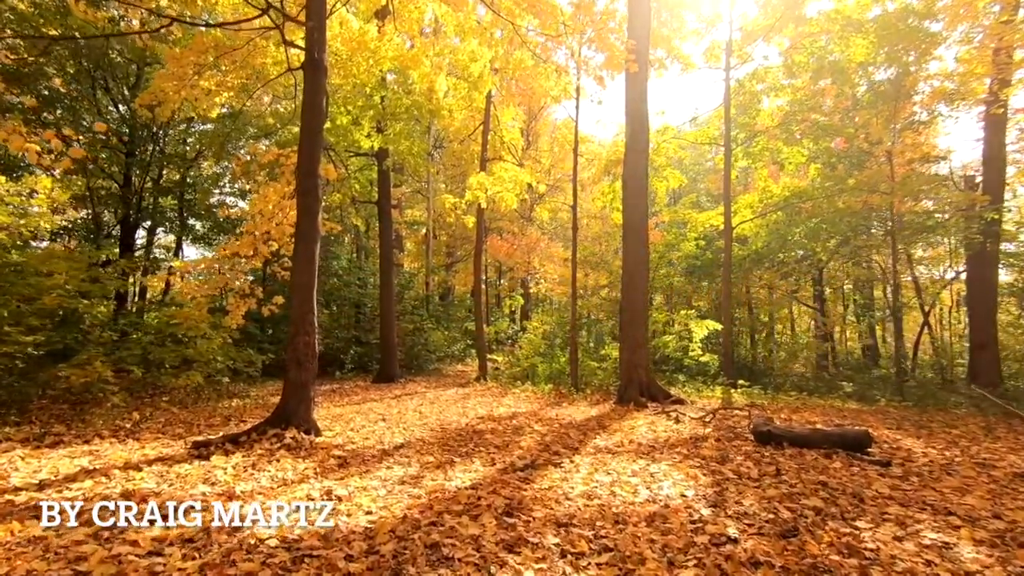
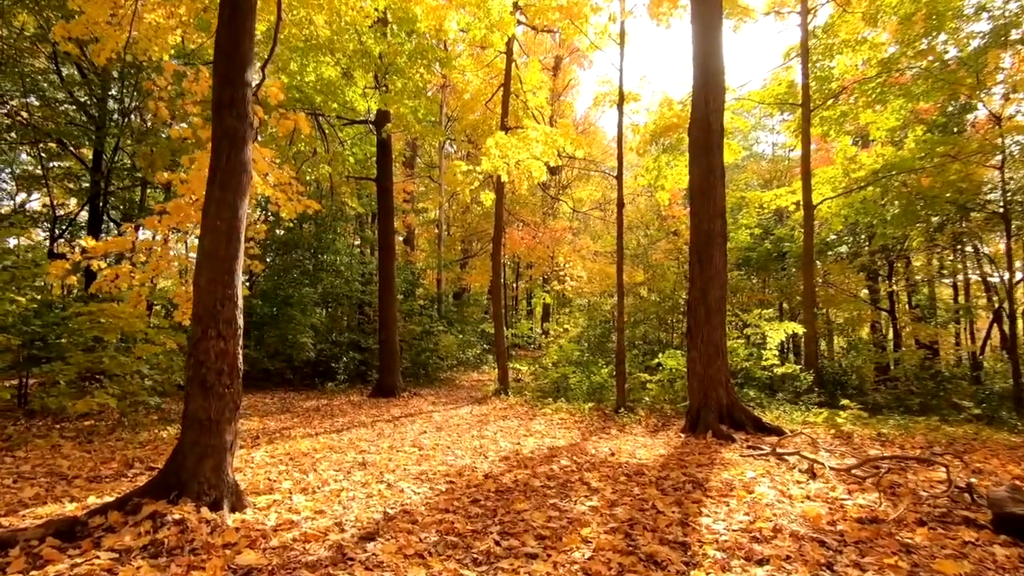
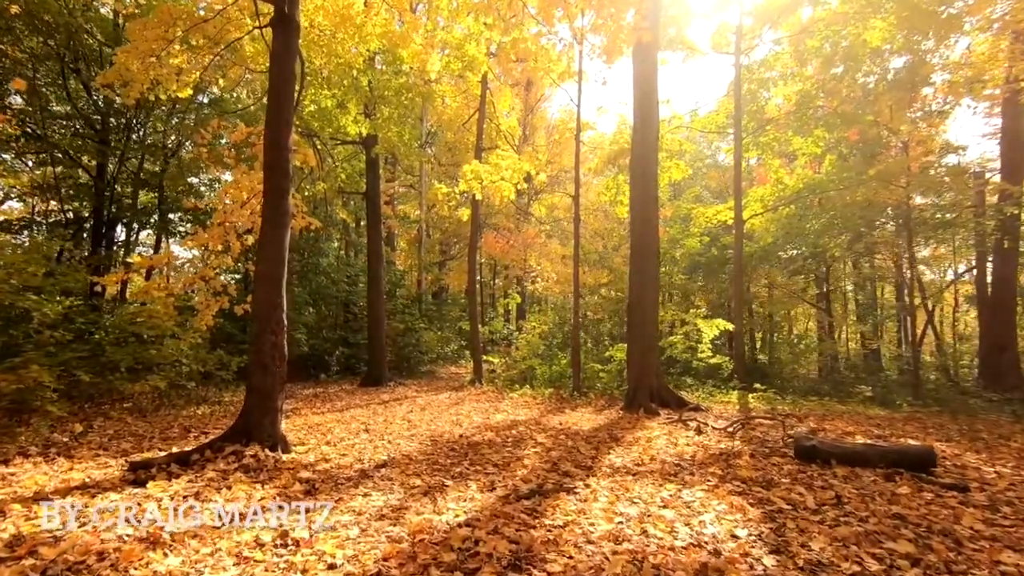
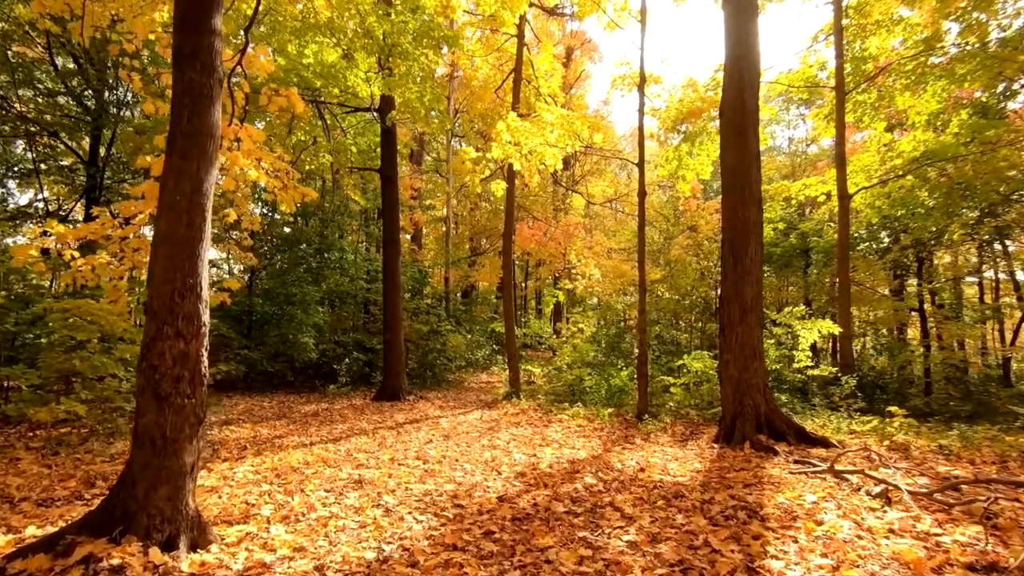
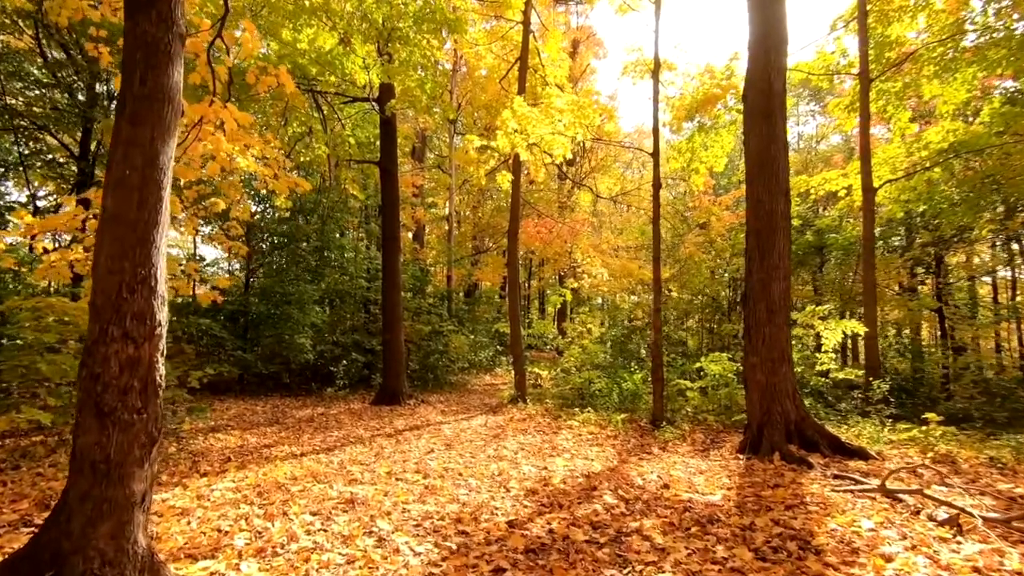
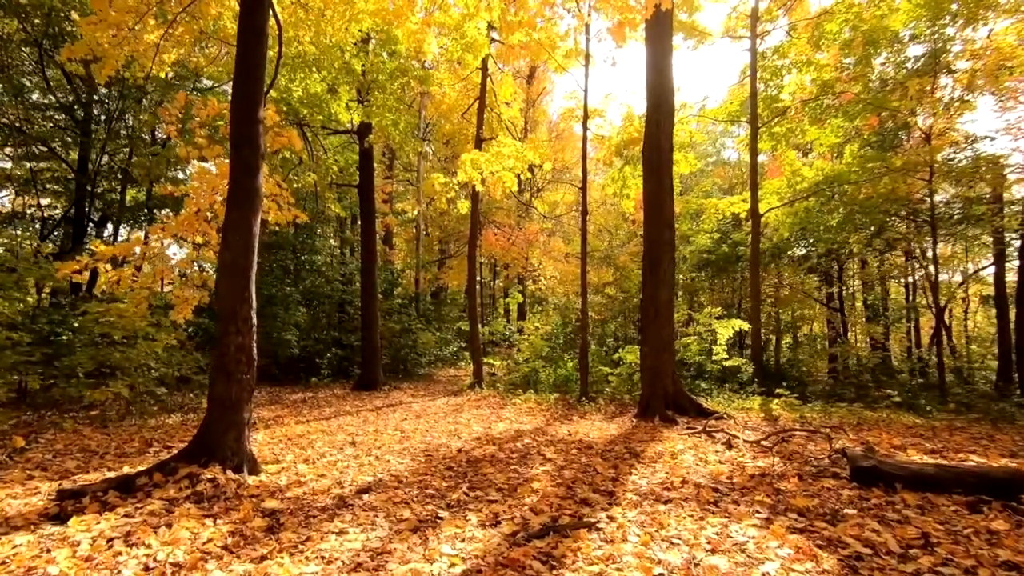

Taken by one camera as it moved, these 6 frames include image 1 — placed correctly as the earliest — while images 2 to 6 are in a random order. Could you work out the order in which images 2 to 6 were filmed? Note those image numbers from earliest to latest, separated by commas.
3, 6, 2, 4, 5
